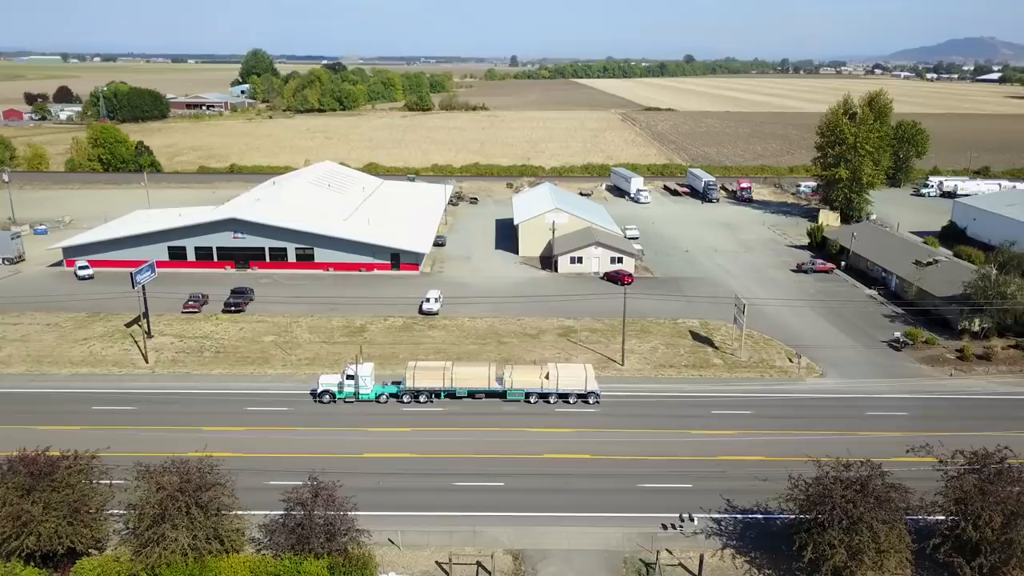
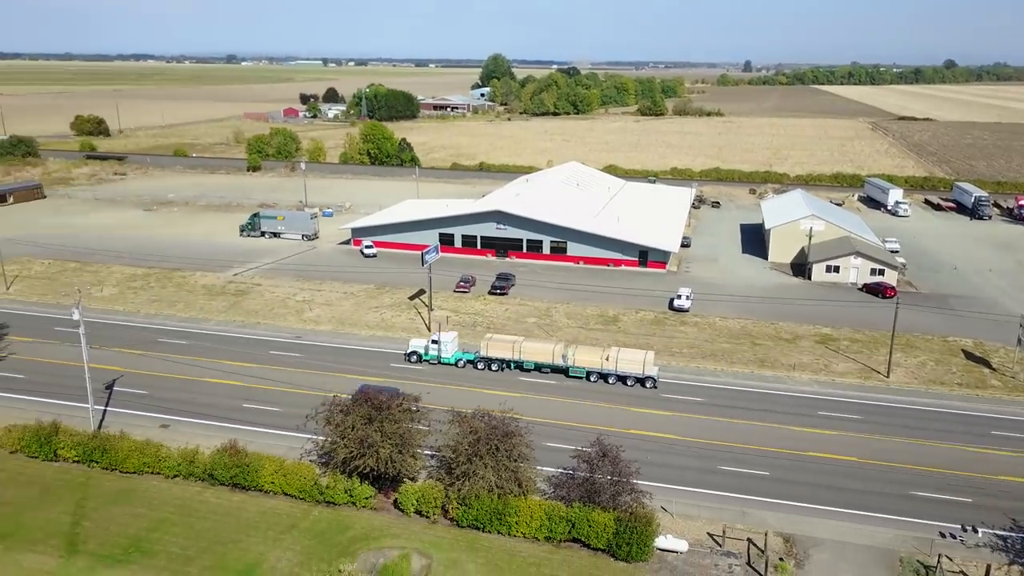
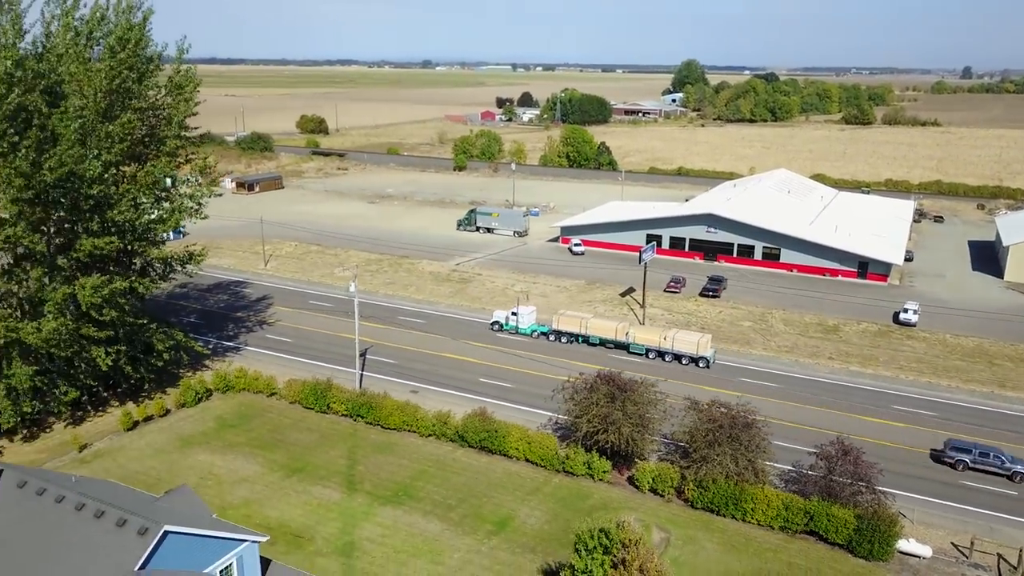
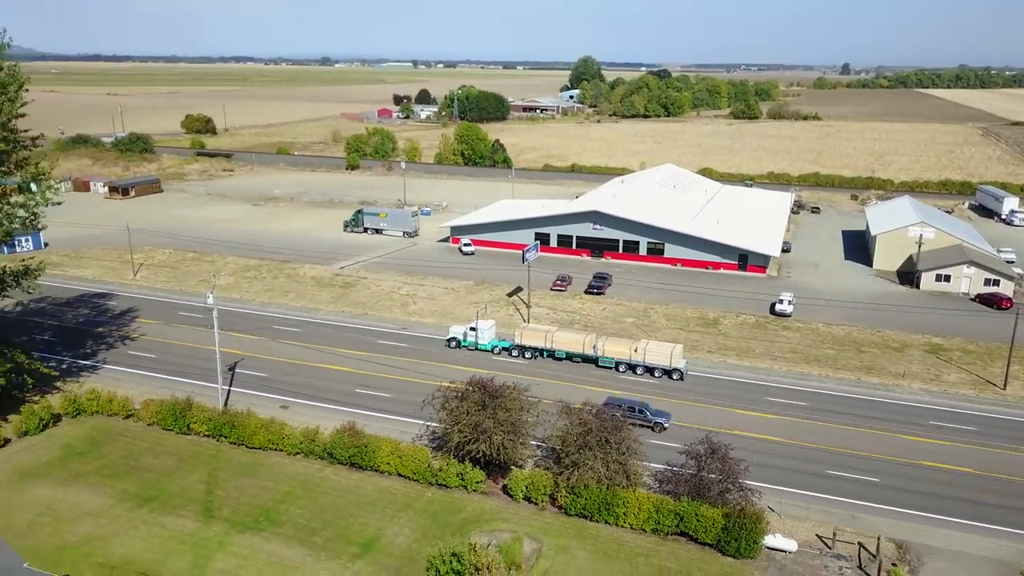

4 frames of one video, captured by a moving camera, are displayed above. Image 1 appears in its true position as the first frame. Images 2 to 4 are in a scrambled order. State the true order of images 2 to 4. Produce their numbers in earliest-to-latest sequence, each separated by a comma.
2, 4, 3
